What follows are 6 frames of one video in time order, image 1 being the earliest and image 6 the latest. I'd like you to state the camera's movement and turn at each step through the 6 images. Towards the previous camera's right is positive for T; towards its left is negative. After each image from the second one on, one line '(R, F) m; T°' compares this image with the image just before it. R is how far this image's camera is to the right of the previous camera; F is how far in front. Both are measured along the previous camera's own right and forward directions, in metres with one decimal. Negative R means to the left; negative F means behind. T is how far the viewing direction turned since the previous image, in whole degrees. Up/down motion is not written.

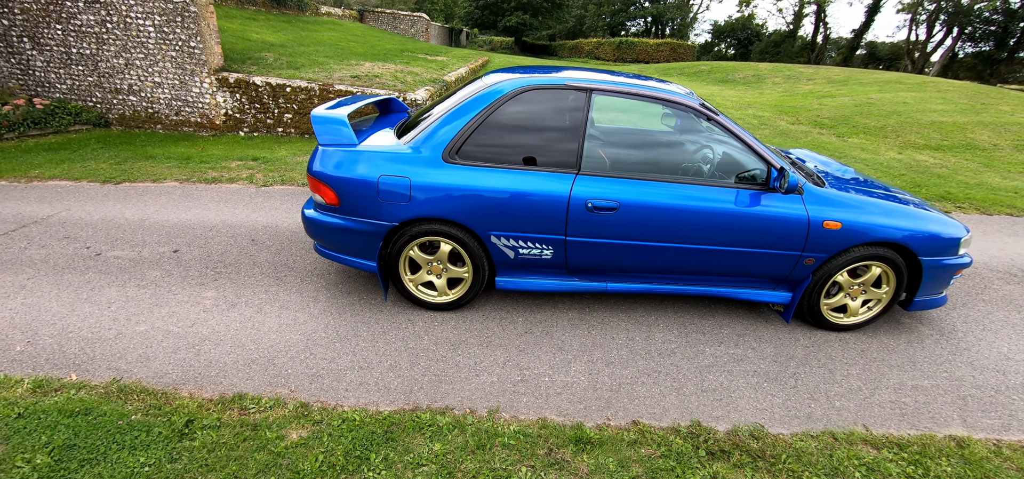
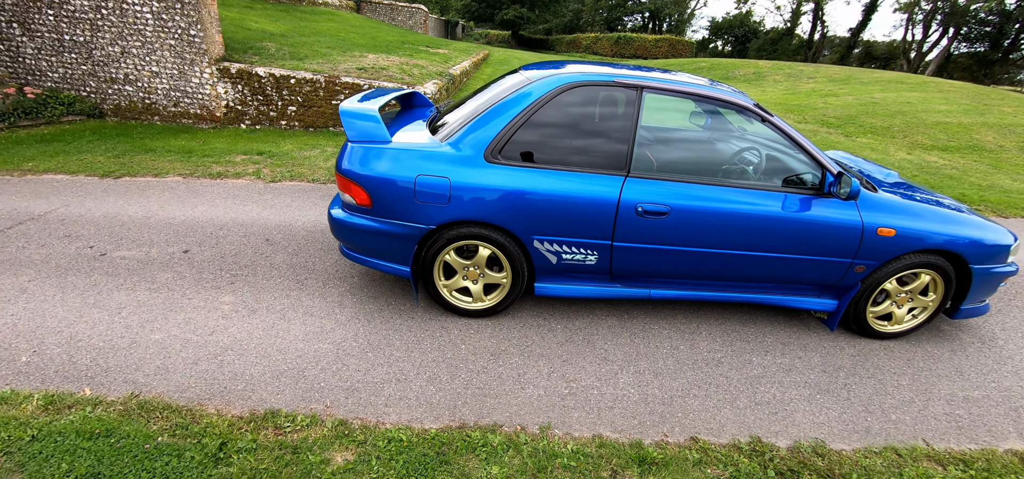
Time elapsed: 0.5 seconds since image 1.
(-0.3, +0.1) m; +1°
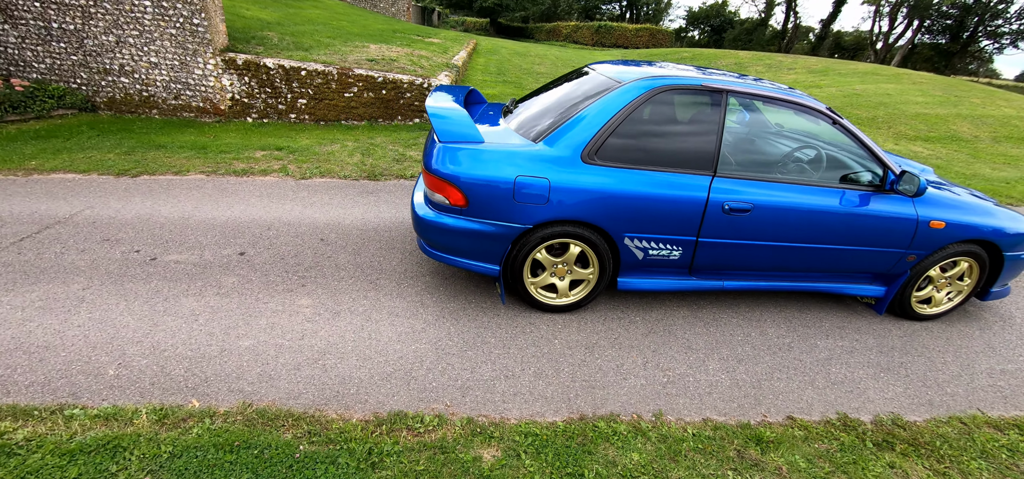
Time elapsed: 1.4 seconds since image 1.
(-0.7, 0.0) m; +4°
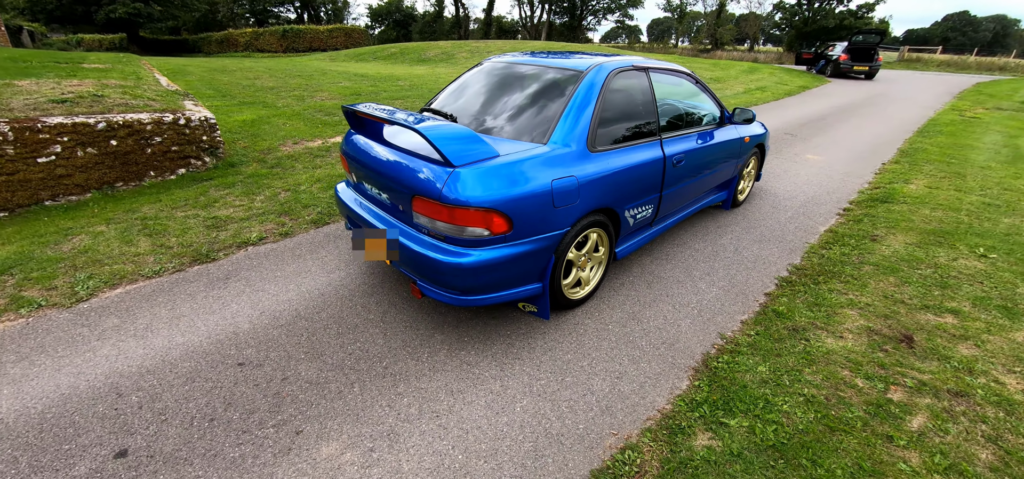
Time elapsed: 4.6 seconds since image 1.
(-1.5, +0.7) m; +32°
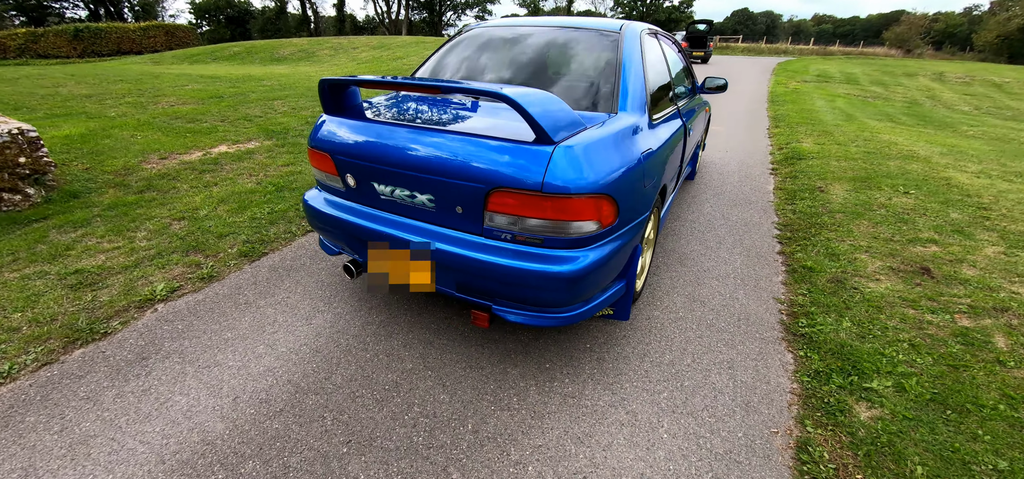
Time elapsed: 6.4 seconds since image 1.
(-0.9, +0.6) m; +16°
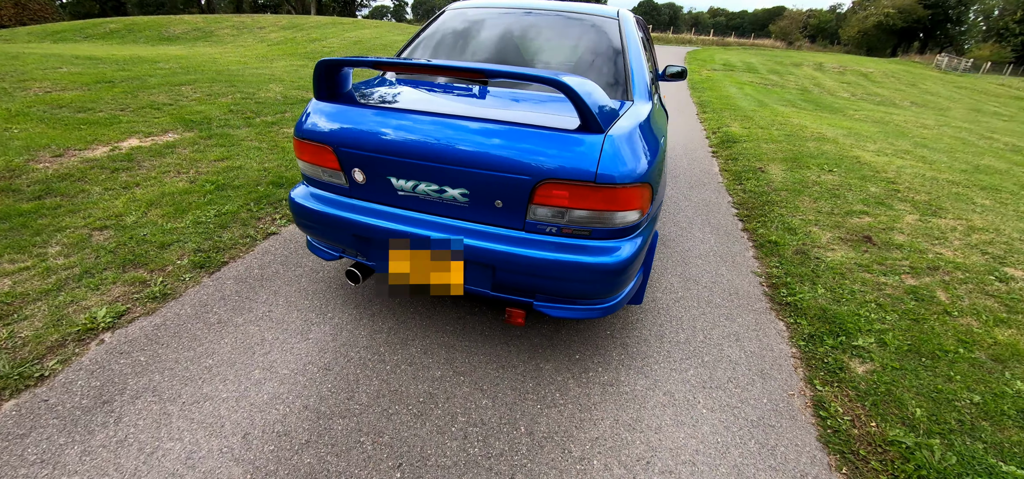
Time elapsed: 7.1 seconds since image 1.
(-0.4, +0.1) m; +10°
